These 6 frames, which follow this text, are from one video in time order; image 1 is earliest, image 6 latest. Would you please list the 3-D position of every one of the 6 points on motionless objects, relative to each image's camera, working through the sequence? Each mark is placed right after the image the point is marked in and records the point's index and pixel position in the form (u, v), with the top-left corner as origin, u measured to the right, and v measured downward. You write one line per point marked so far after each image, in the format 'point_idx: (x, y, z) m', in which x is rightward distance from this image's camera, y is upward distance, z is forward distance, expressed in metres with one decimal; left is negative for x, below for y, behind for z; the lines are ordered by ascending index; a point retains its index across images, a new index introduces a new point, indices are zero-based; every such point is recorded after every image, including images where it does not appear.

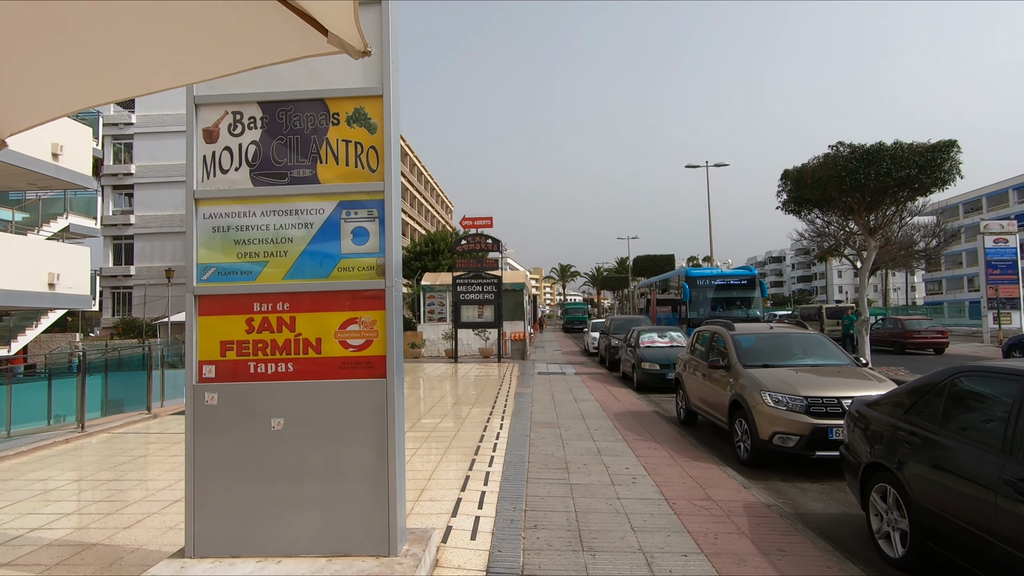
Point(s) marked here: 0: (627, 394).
0: (+2.4, -2.2, +13.1) m
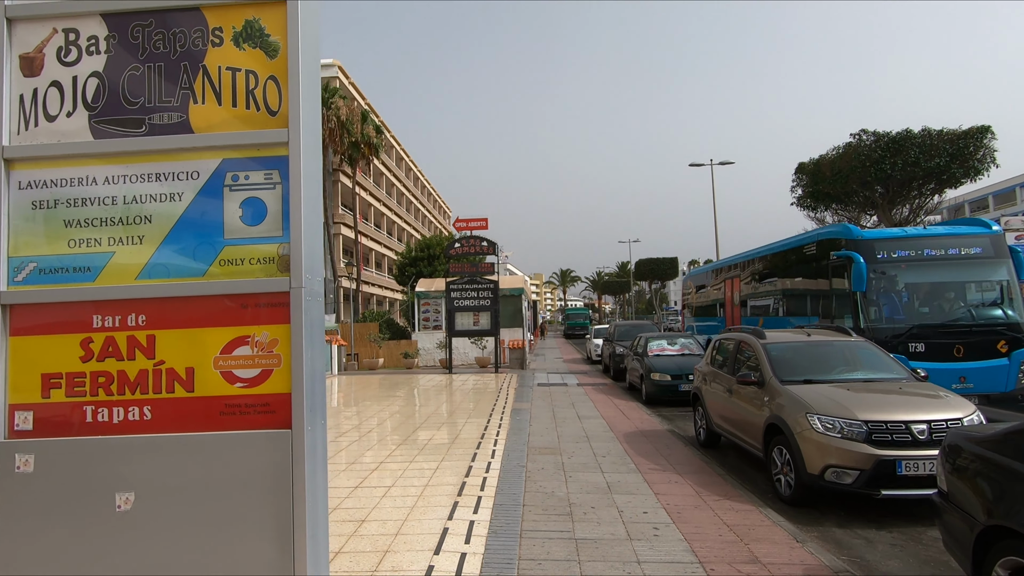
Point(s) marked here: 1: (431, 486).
0: (+2.4, -2.3, +11.8) m
1: (-0.8, -2.0, +6.4) m
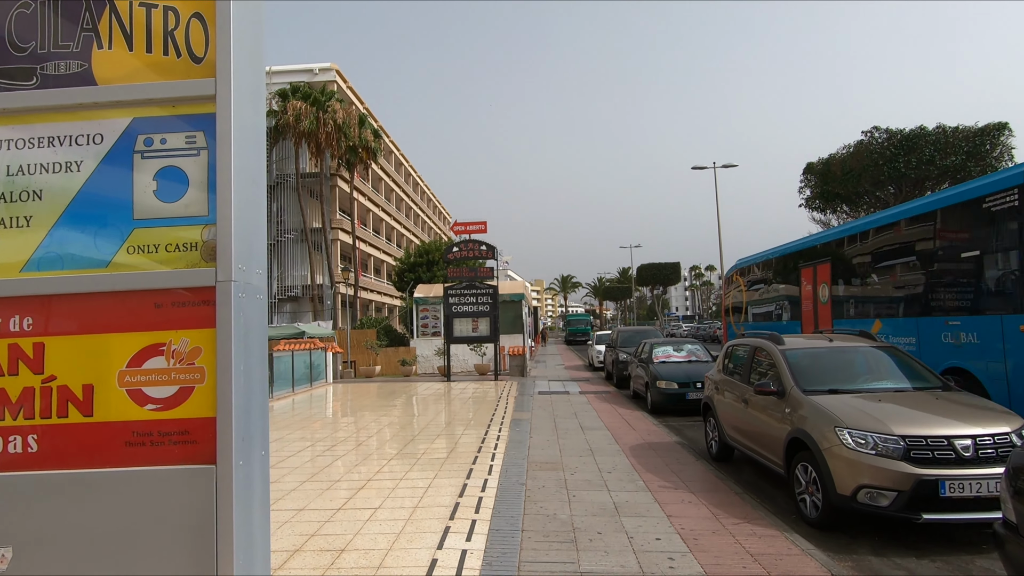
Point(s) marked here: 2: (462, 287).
0: (+2.4, -2.4, +11.3) m
1: (-0.8, -2.1, +5.8) m
2: (-1.6, 0.0, +19.6) m
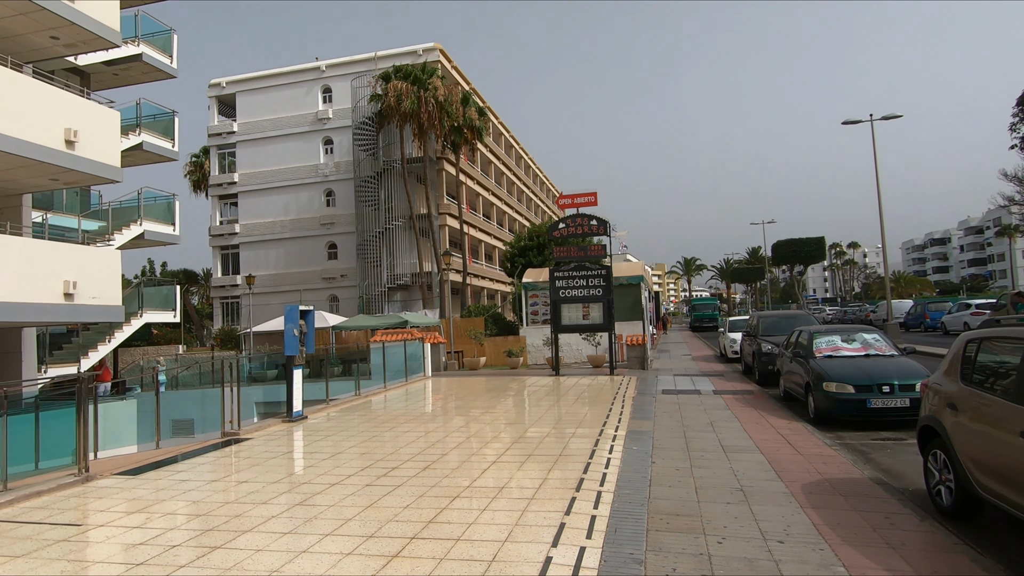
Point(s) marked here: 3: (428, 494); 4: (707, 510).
0: (+4.0, -2.0, +8.4) m
1: (-0.2, -1.8, +3.7) m
2: (+1.6, +0.5, +17.3) m
3: (-0.8, -2.0, +5.9) m
4: (+1.6, -1.8, +5.2) m
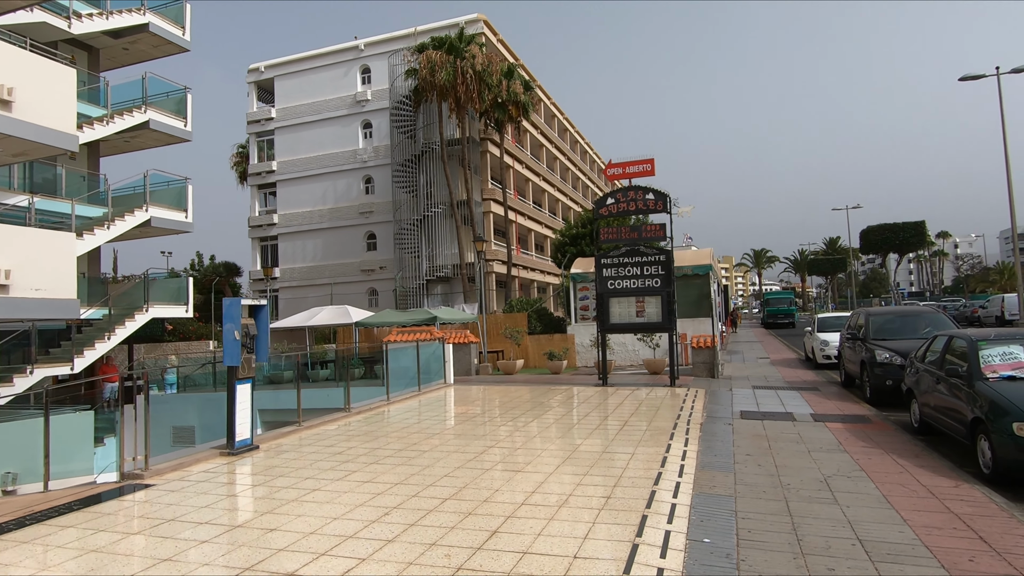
0: (+3.9, -1.8, +5.1) m
1: (-0.7, -1.8, +0.8) m
2: (+2.5, +0.8, +14.1) m
3: (-1.1, -1.8, +3.1) m
4: (+1.3, -1.7, +2.1) m
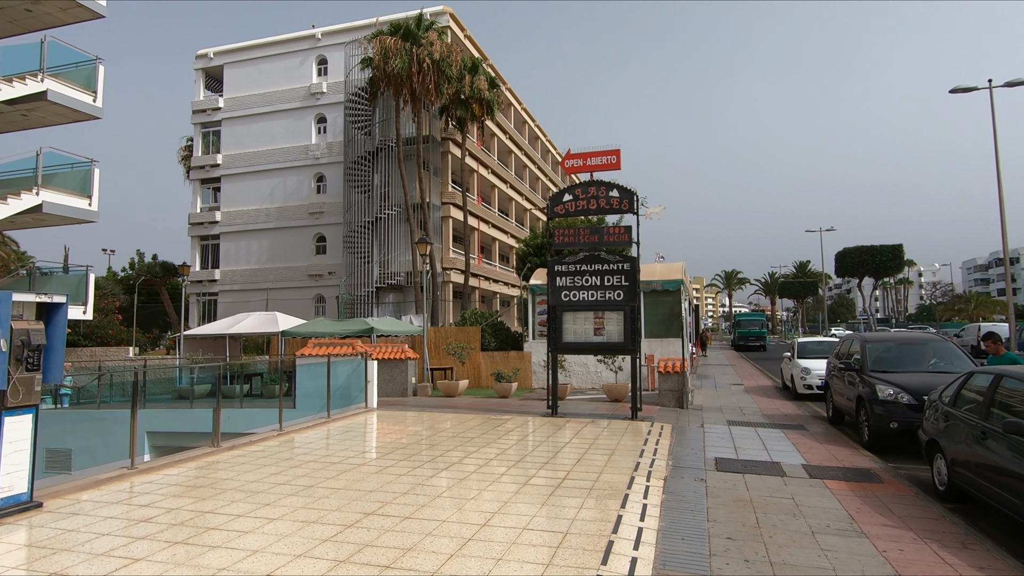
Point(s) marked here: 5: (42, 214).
0: (+3.1, -1.9, +3.0) m
1: (-1.4, -1.6, -1.5) m
2: (+1.3, +0.5, +12.0) m
3: (-1.8, -1.7, +0.8) m
4: (+0.6, -1.7, -0.1) m
5: (-12.9, +2.0, +17.1) m
